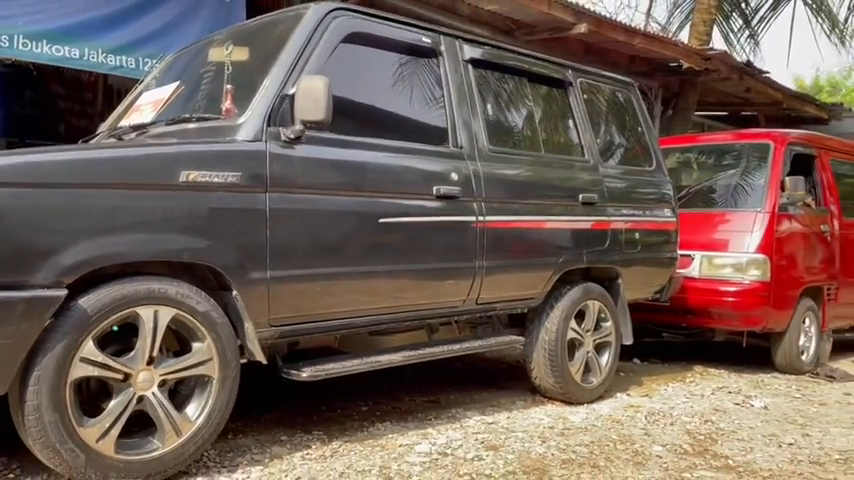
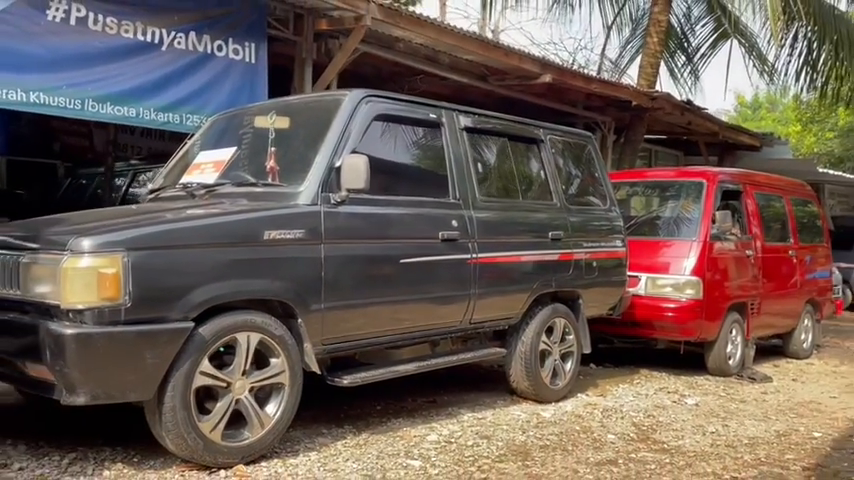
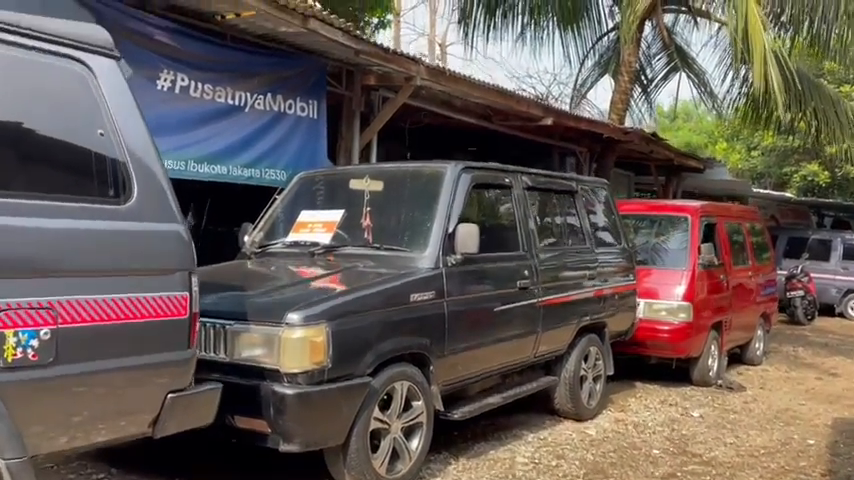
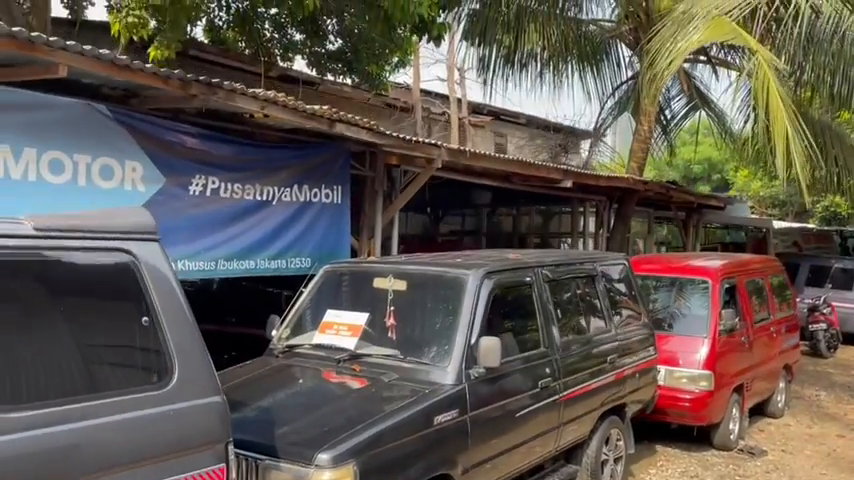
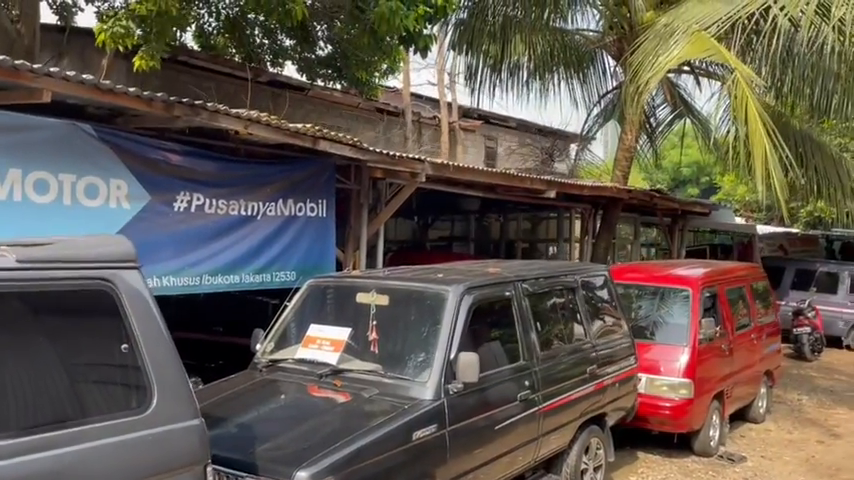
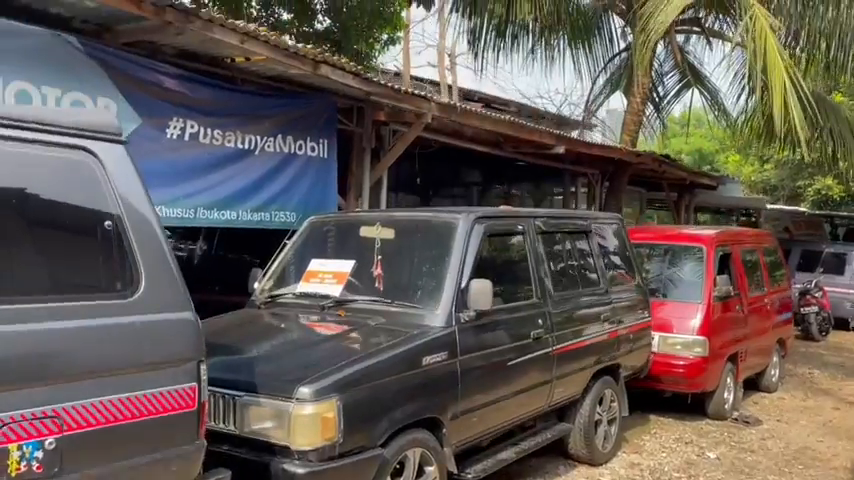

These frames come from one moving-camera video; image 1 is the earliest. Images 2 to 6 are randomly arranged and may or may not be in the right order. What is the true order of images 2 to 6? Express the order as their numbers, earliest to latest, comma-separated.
2, 3, 6, 4, 5
